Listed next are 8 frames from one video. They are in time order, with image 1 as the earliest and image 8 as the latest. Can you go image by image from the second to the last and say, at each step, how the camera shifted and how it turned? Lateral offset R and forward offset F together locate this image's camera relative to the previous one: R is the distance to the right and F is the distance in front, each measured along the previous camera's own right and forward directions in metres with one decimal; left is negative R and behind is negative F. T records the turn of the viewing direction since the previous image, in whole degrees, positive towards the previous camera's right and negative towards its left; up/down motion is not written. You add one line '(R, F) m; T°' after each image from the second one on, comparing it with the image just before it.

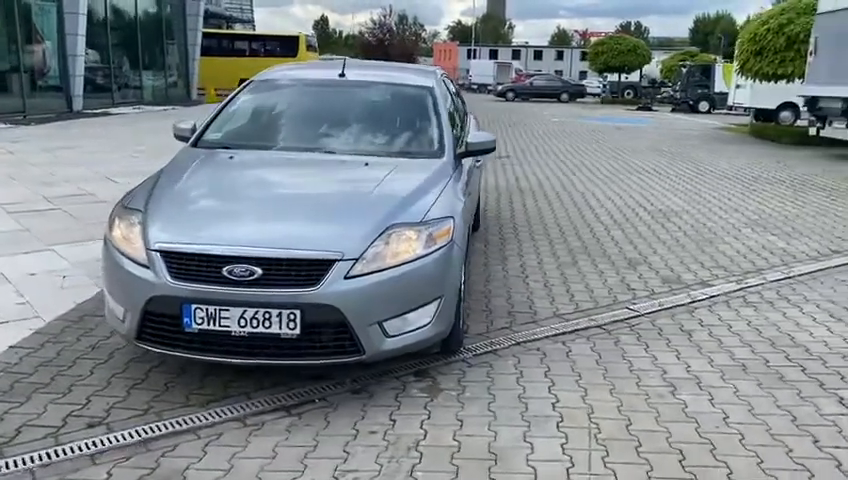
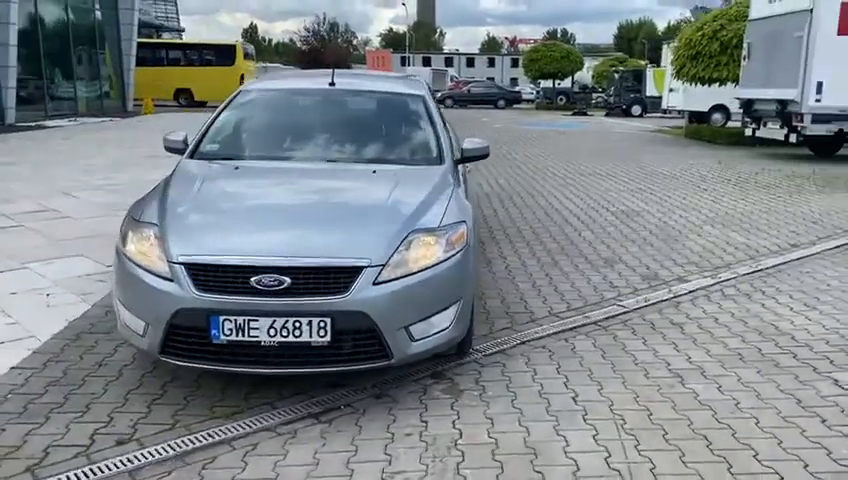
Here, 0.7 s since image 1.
(-0.4, -0.1) m; +5°
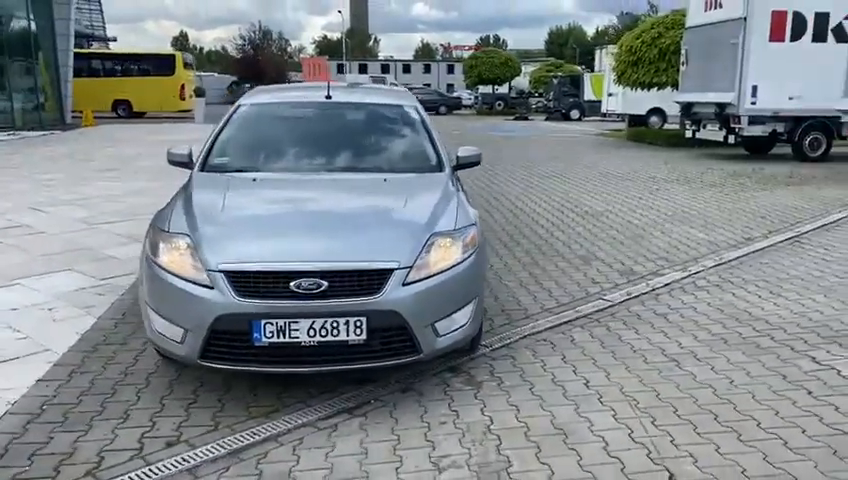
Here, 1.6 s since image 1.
(-0.4, -0.2) m; +5°
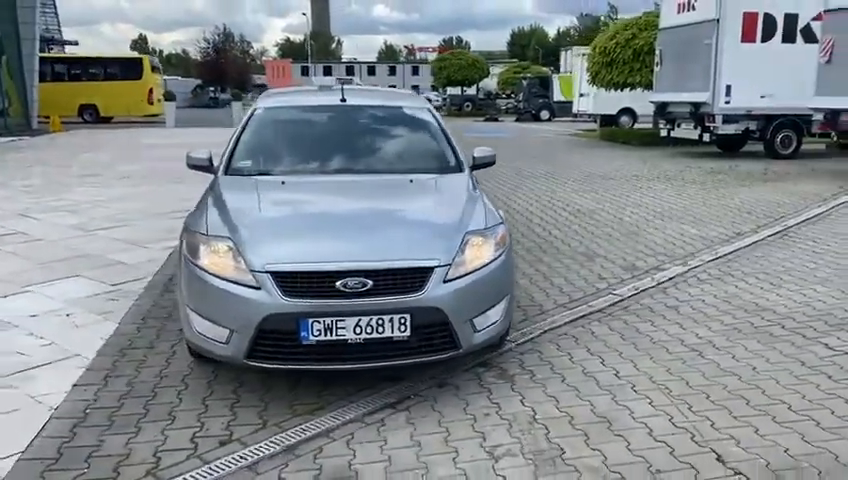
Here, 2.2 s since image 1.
(-0.4, -0.1) m; +3°
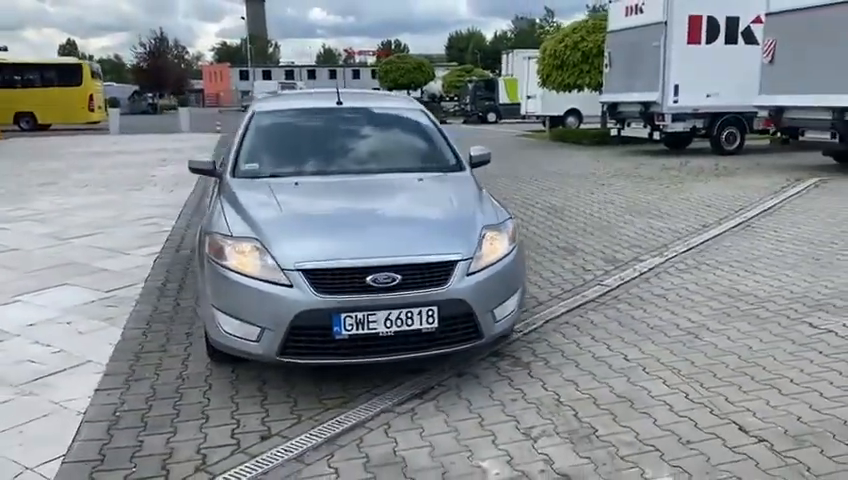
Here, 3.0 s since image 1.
(-0.4, -0.1) m; +4°
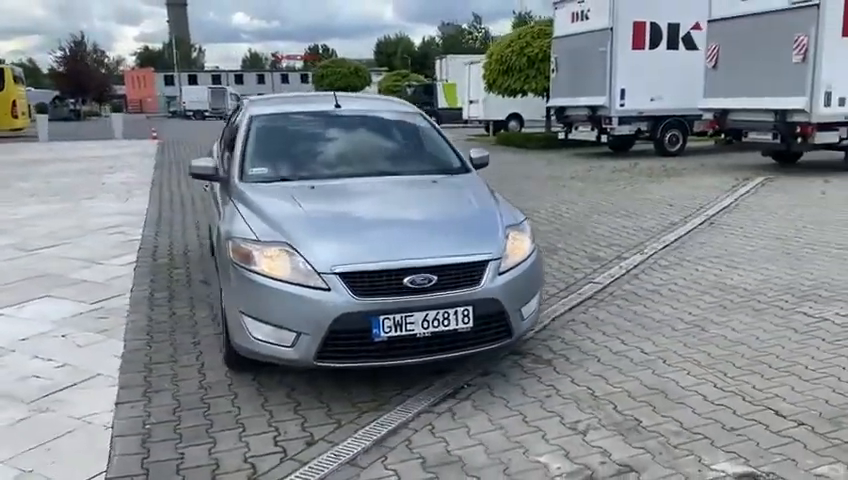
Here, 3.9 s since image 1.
(-0.6, 0.0) m; +5°
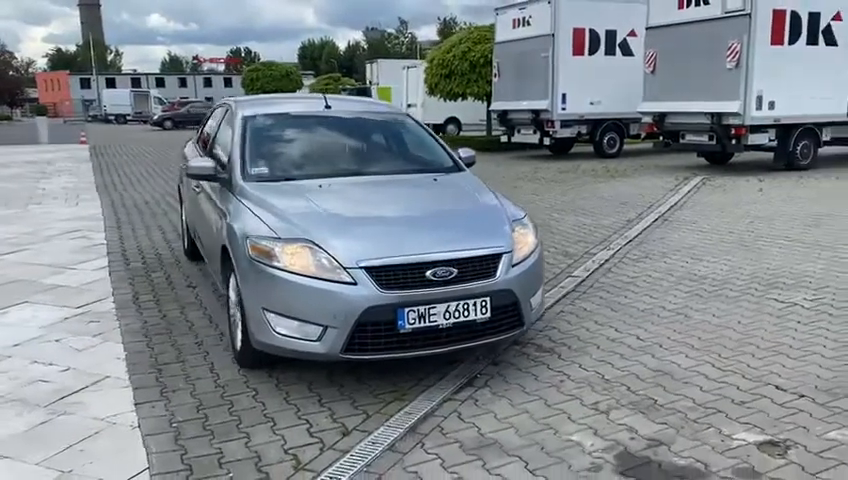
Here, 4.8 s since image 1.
(-0.5, -0.1) m; +6°
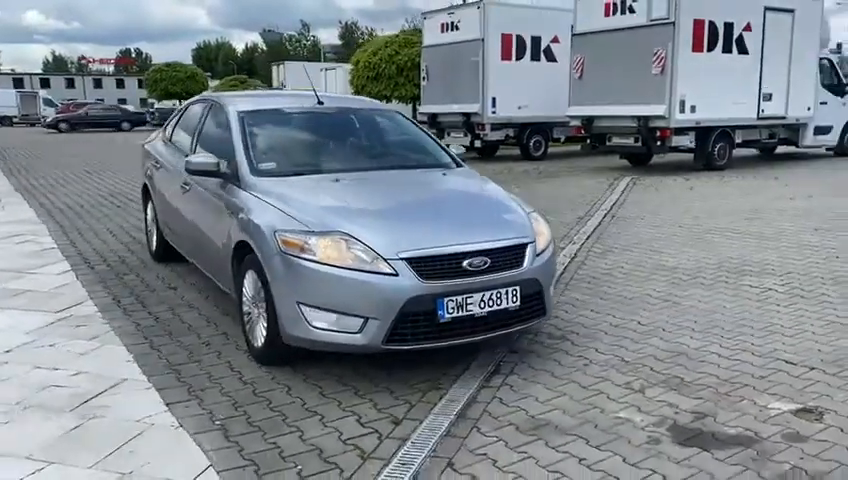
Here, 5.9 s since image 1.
(-0.7, 0.0) m; +8°
